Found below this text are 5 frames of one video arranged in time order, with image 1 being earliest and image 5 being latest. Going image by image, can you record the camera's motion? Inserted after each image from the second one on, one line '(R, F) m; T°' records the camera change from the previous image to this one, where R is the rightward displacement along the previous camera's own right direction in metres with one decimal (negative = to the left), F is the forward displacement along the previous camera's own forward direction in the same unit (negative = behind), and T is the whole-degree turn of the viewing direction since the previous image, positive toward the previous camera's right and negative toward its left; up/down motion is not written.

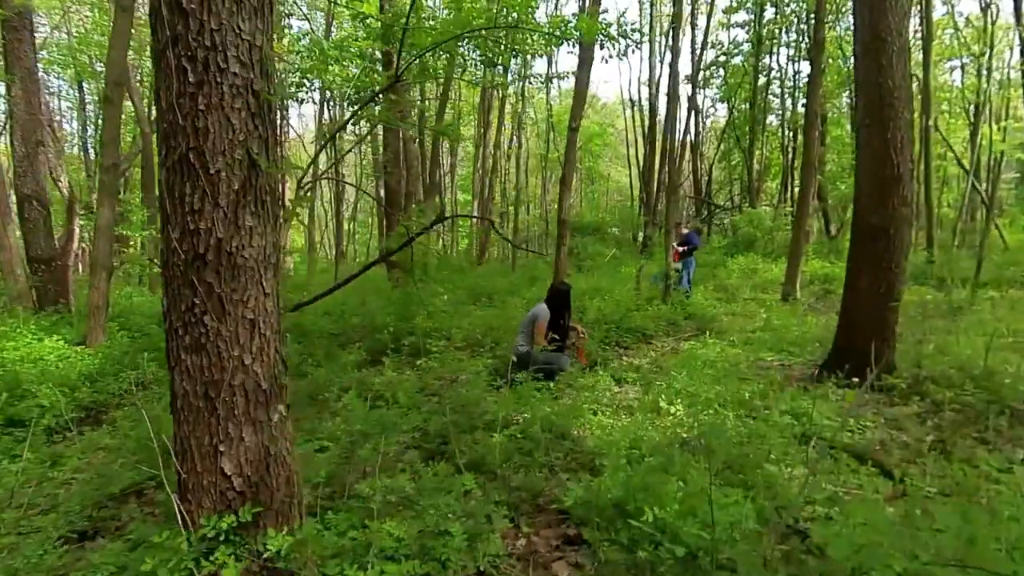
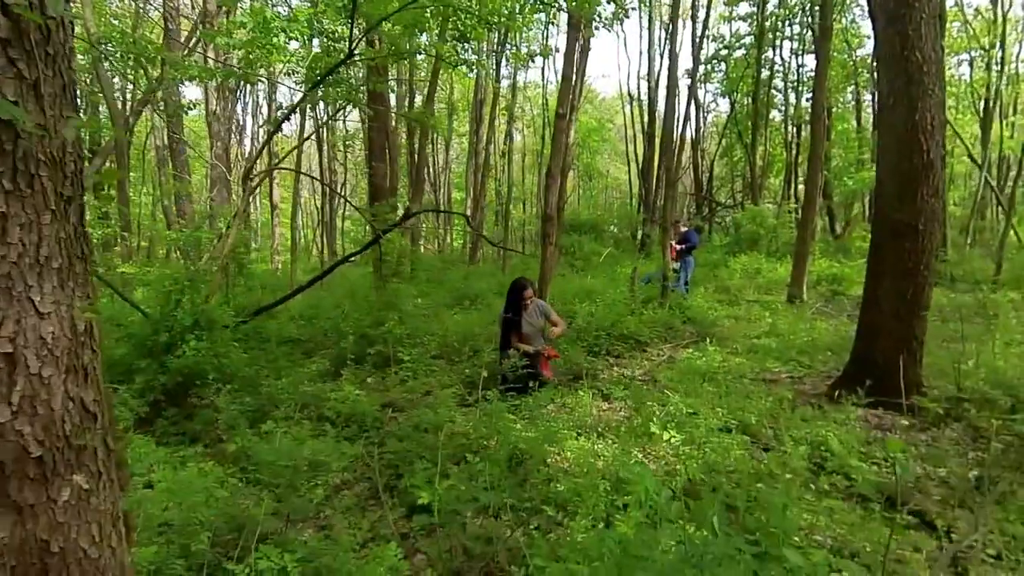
(+0.3, +0.8) m; 0°
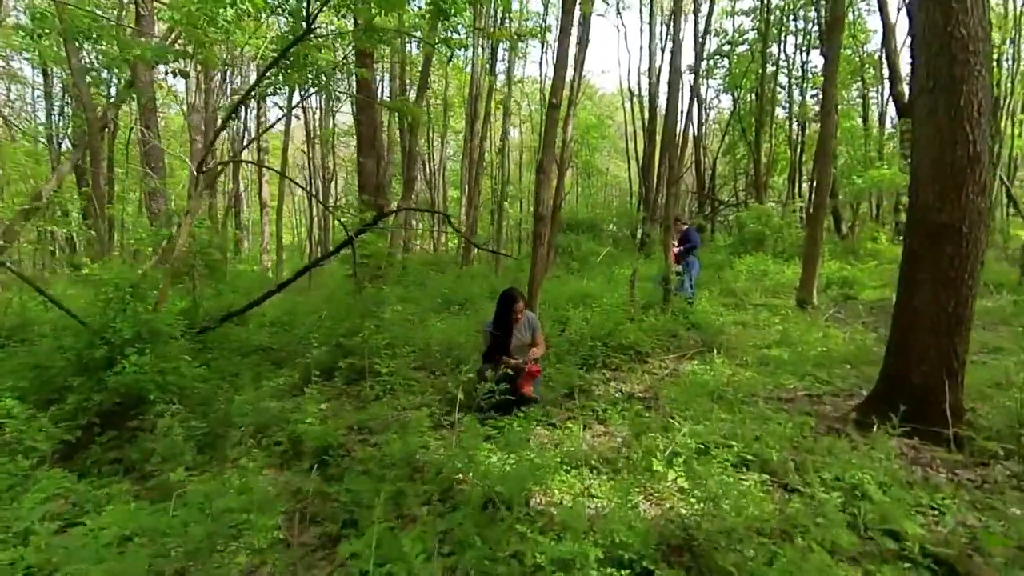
(+0.1, +0.7) m; 0°
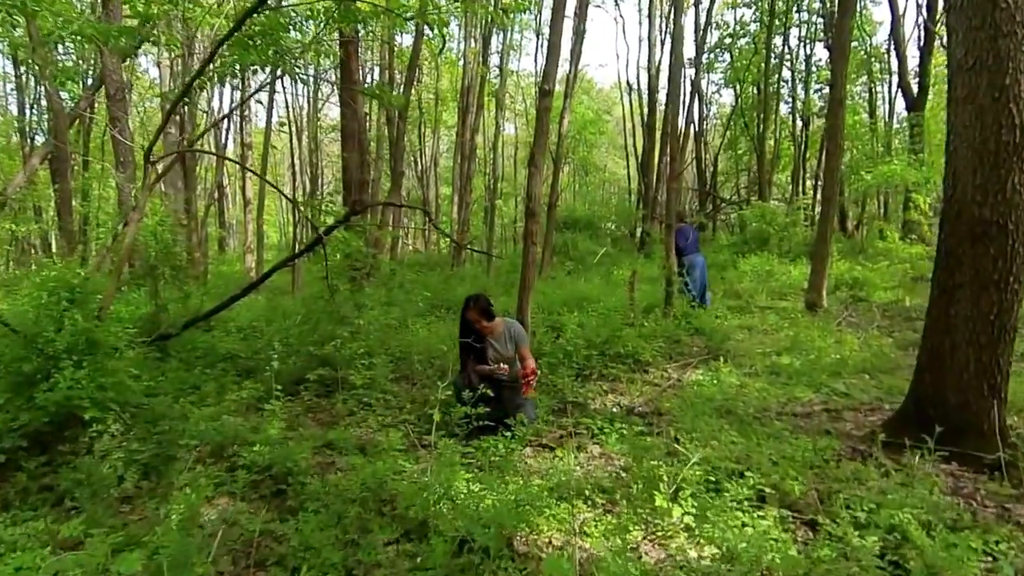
(+0.1, +0.6) m; 0°
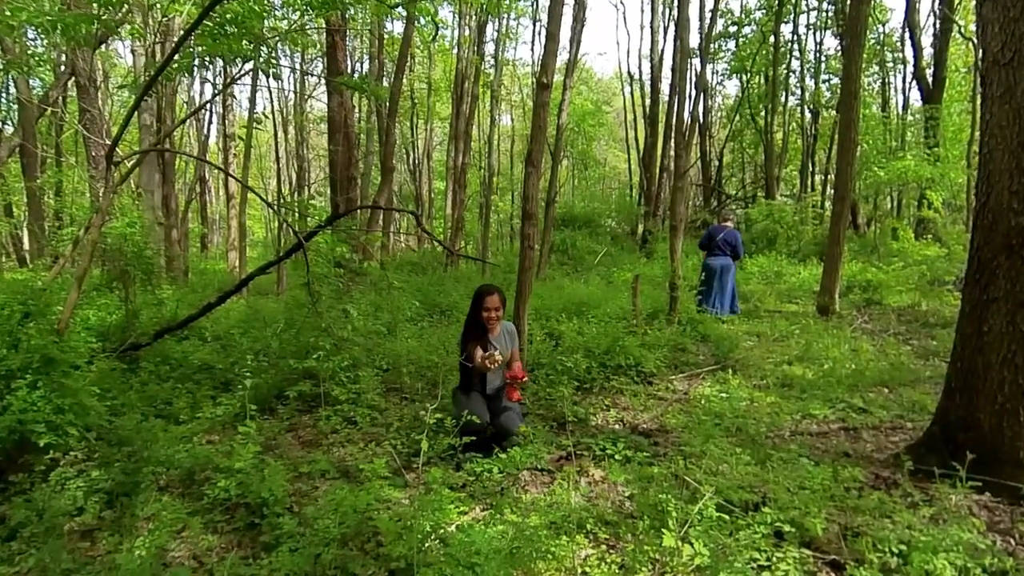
(+0.1, +0.4) m; 0°
